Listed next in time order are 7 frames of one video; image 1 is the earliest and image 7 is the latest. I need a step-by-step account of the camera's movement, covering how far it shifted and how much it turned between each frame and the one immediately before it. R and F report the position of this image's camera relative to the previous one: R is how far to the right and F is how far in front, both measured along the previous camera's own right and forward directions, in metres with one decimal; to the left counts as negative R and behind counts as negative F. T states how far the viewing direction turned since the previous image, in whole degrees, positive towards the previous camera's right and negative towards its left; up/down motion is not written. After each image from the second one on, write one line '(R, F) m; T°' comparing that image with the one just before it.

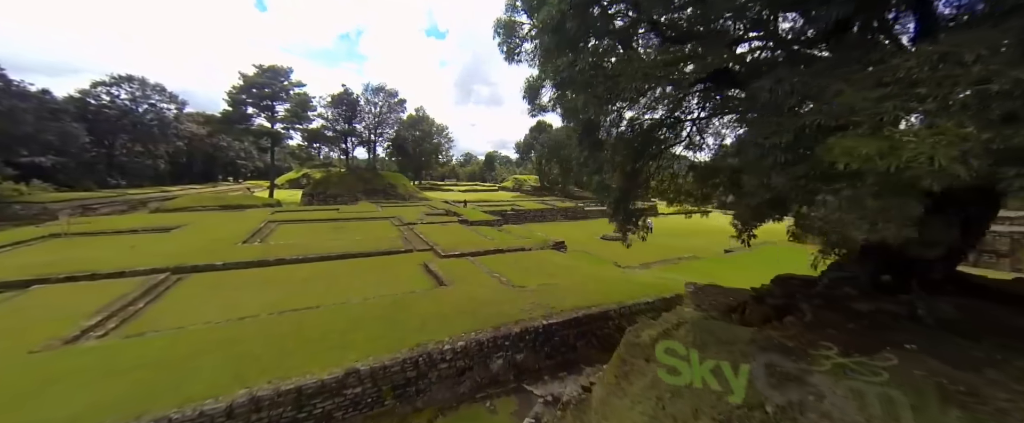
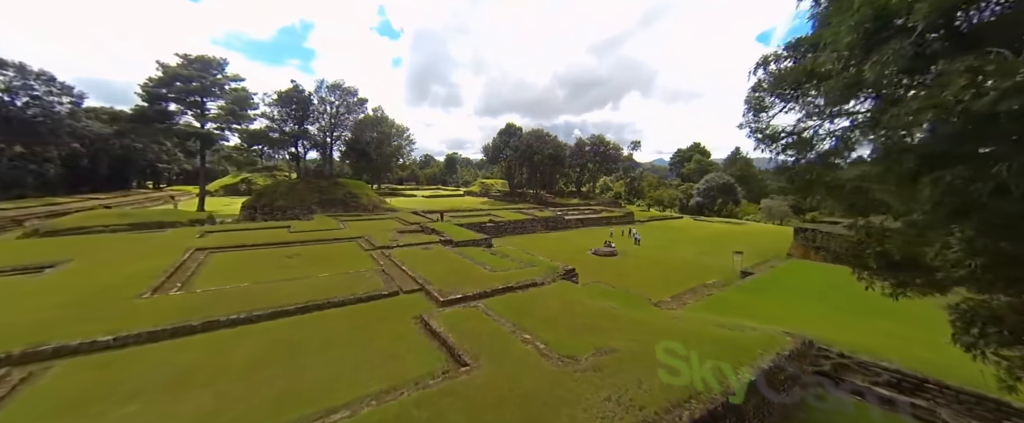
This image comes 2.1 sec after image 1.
(-1.4, +2.2) m; +7°
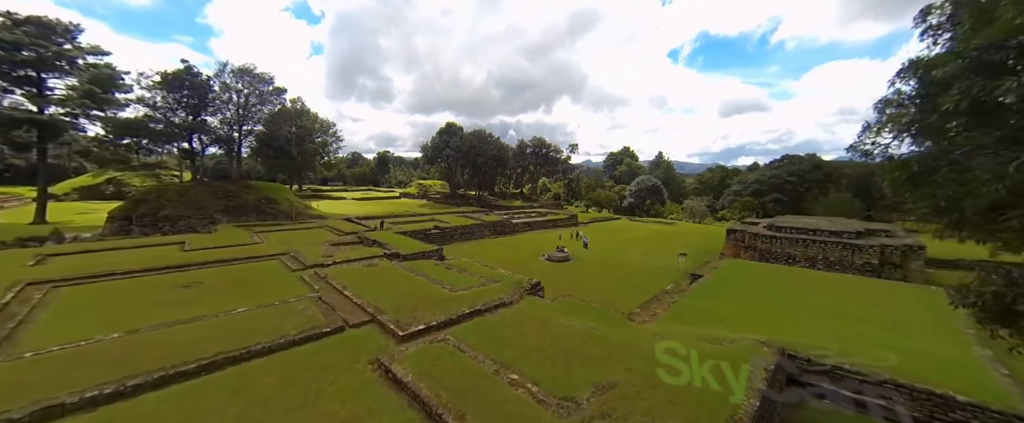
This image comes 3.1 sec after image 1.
(-0.7, +1.0) m; +11°
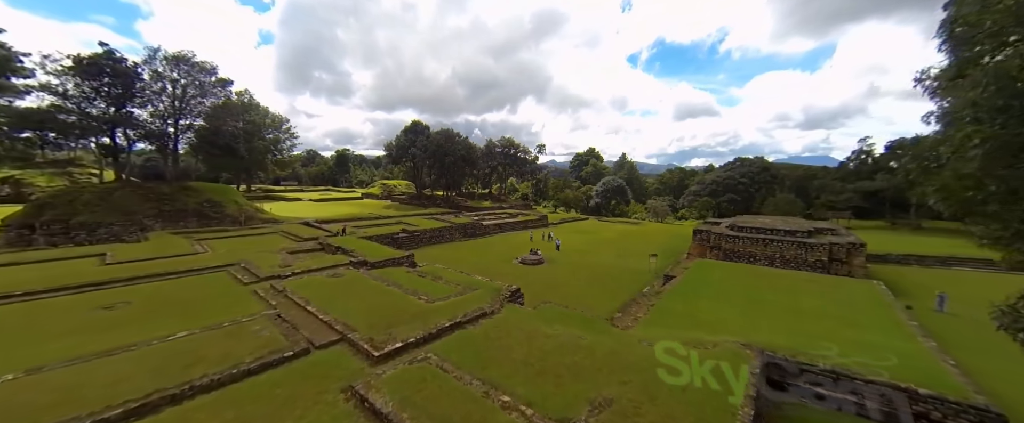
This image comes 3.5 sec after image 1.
(-0.4, +0.4) m; +6°
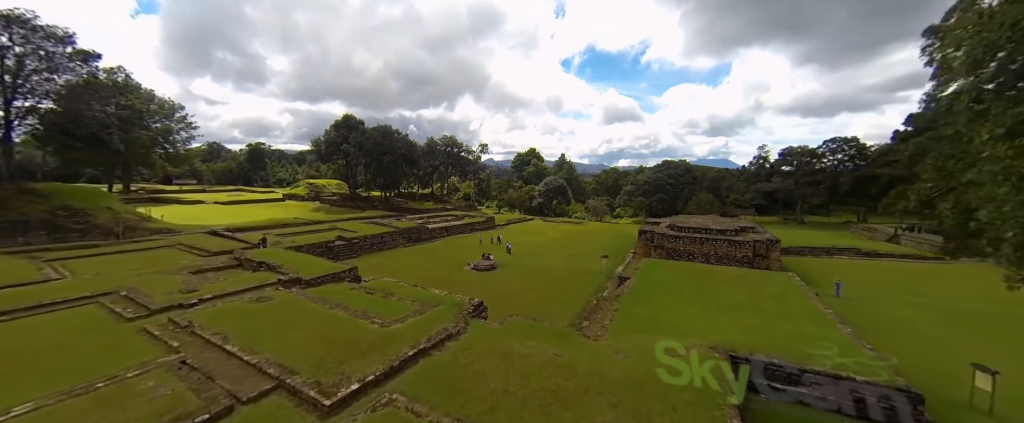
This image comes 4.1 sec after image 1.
(-0.6, +0.7) m; +11°
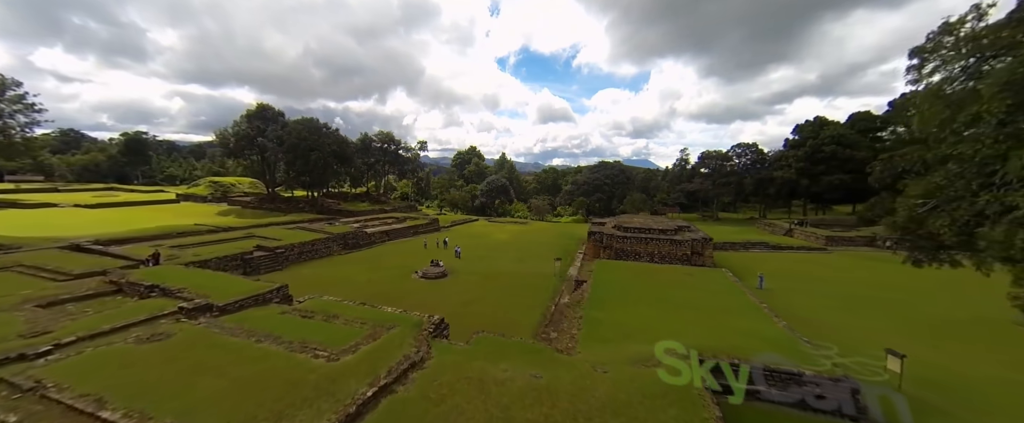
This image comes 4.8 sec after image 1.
(-0.6, +0.7) m; +11°
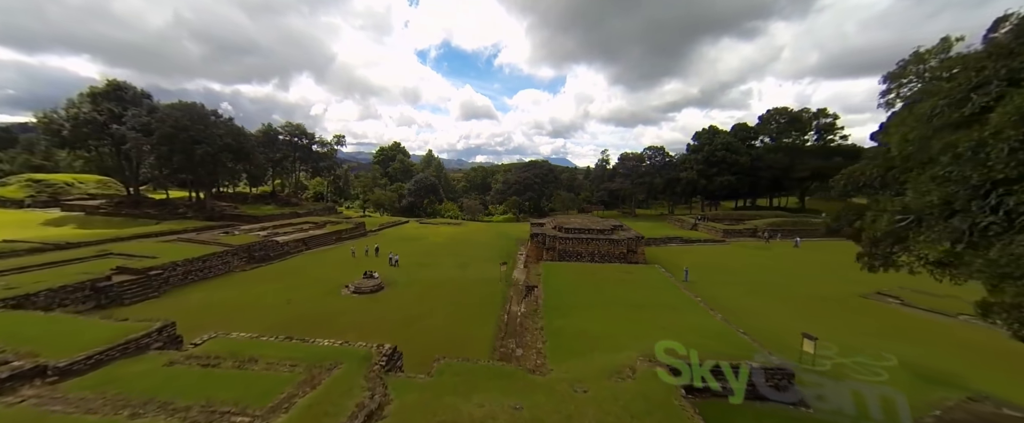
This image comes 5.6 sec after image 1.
(-0.8, +0.8) m; +13°
